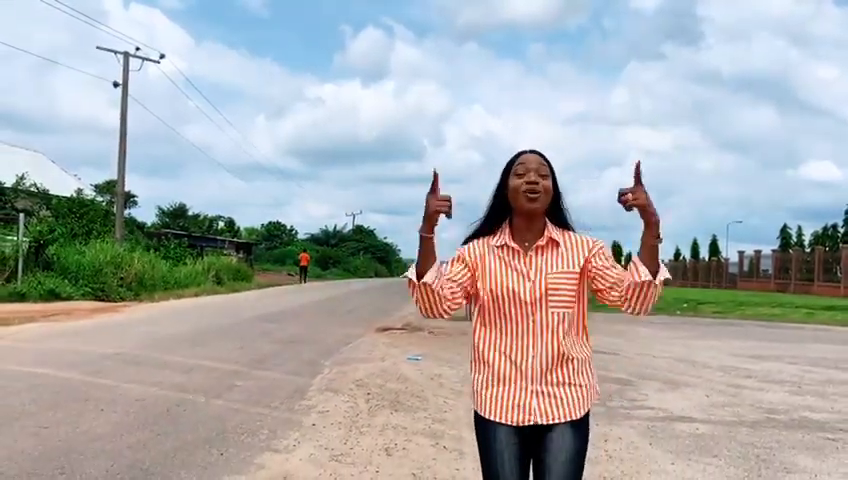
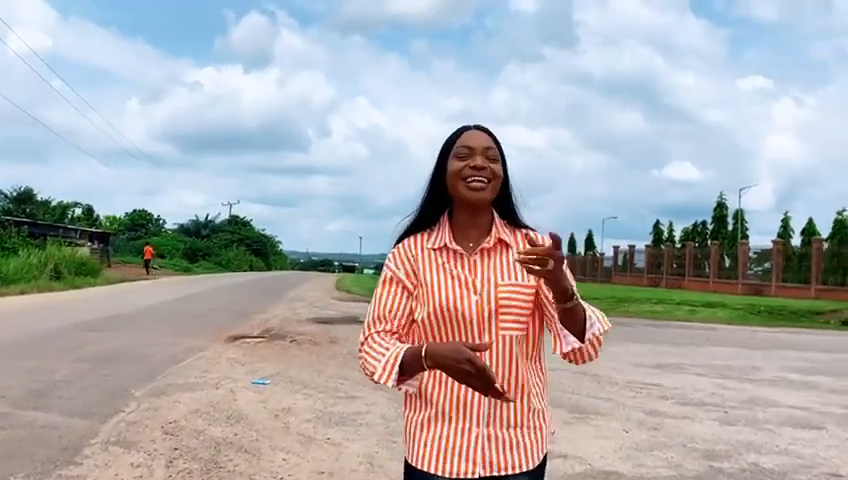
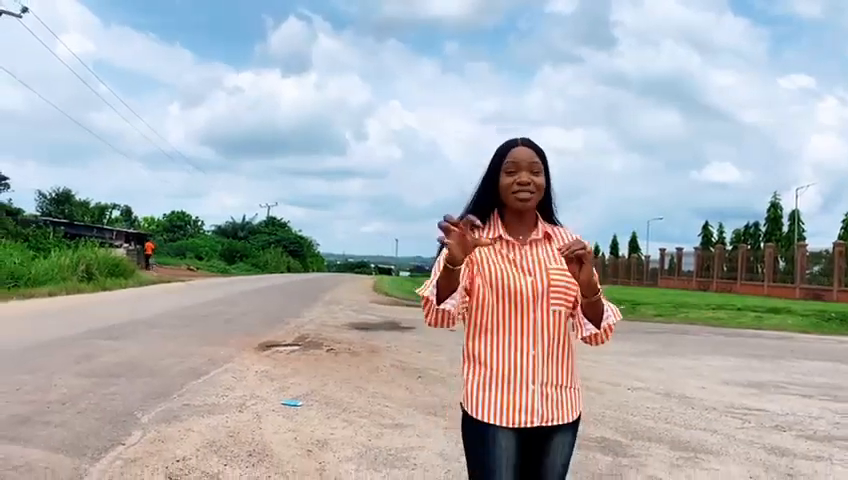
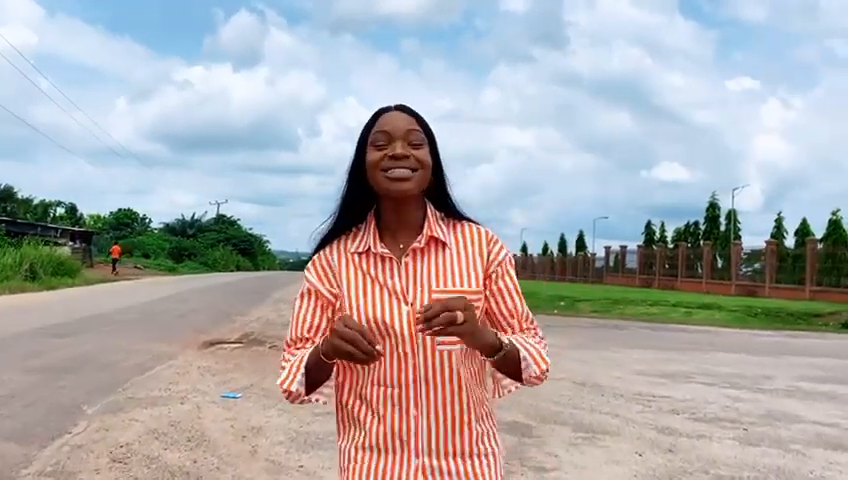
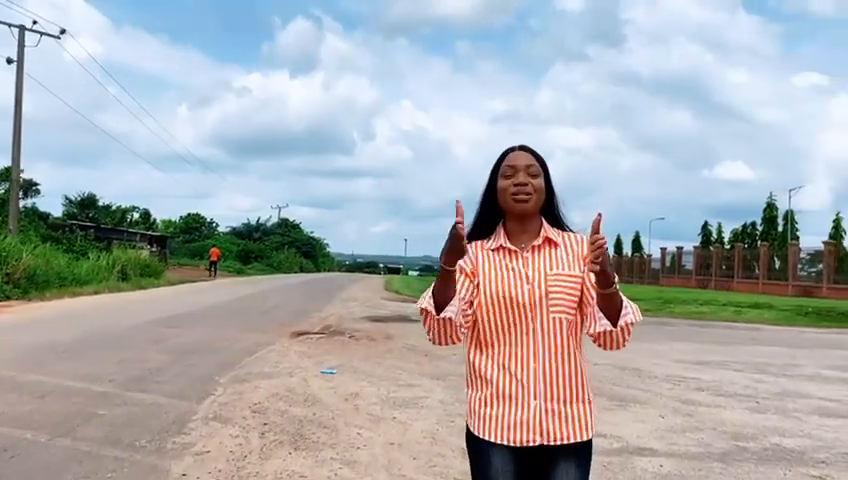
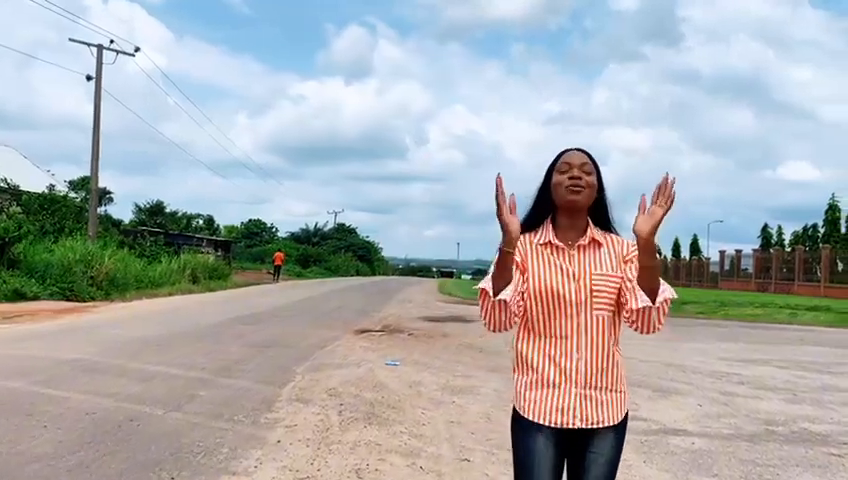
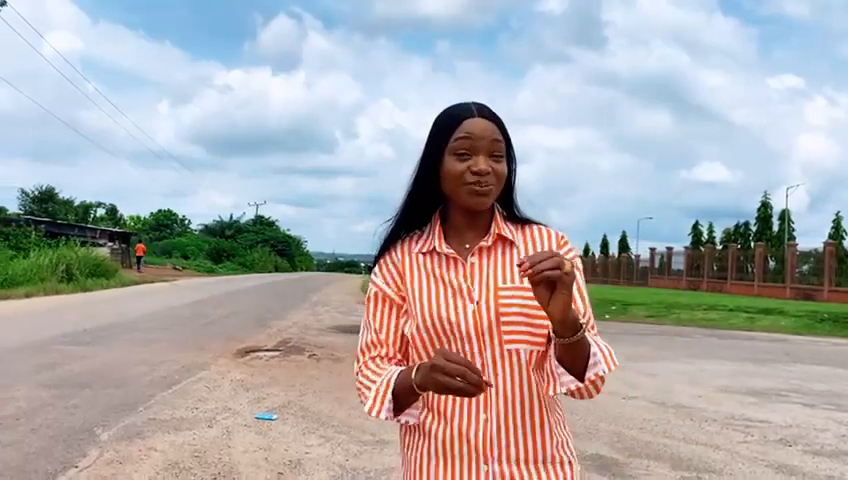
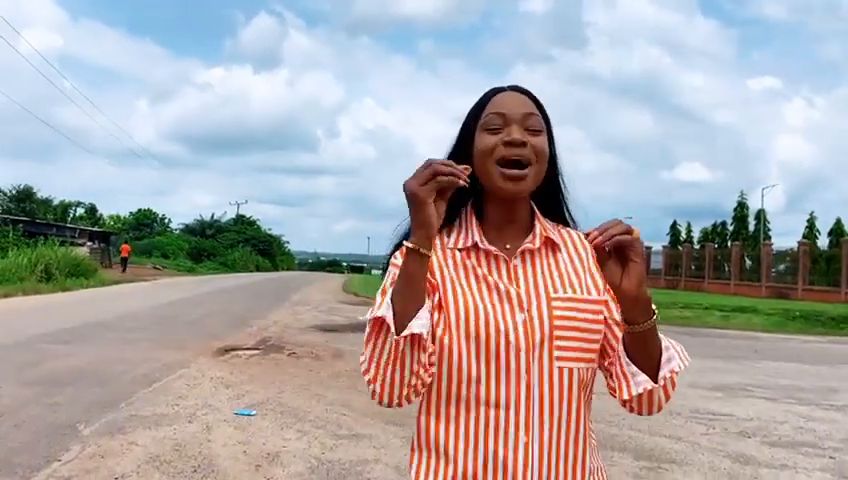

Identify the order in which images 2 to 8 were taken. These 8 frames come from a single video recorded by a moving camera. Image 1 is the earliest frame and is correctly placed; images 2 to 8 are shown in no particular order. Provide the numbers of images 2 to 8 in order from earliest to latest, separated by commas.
6, 5, 2, 4, 8, 7, 3
